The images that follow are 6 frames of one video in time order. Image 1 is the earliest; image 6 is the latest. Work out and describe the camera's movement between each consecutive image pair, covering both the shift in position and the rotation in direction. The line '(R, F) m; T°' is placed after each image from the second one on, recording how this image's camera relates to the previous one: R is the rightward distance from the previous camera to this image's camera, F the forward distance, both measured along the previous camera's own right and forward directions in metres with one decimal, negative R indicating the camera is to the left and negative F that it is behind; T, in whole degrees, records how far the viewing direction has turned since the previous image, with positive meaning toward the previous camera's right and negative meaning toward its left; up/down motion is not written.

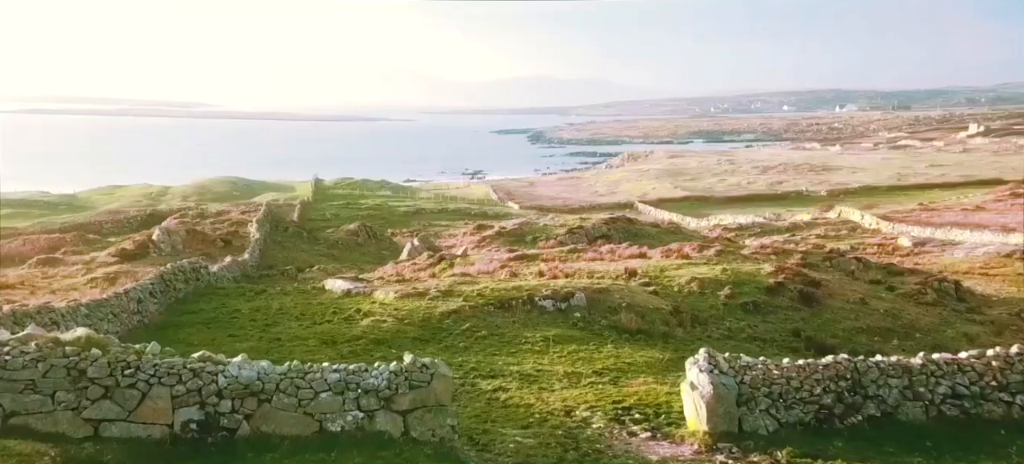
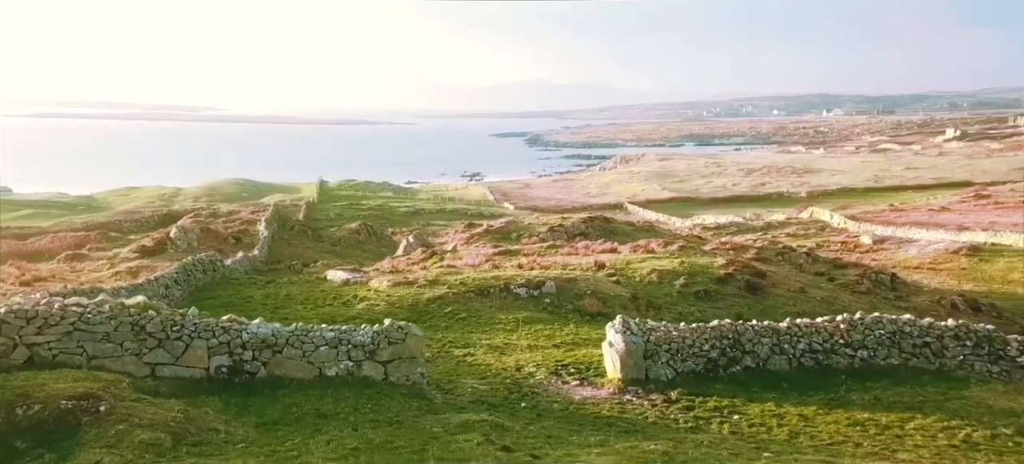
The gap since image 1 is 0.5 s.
(+0.8, -2.5) m; 0°
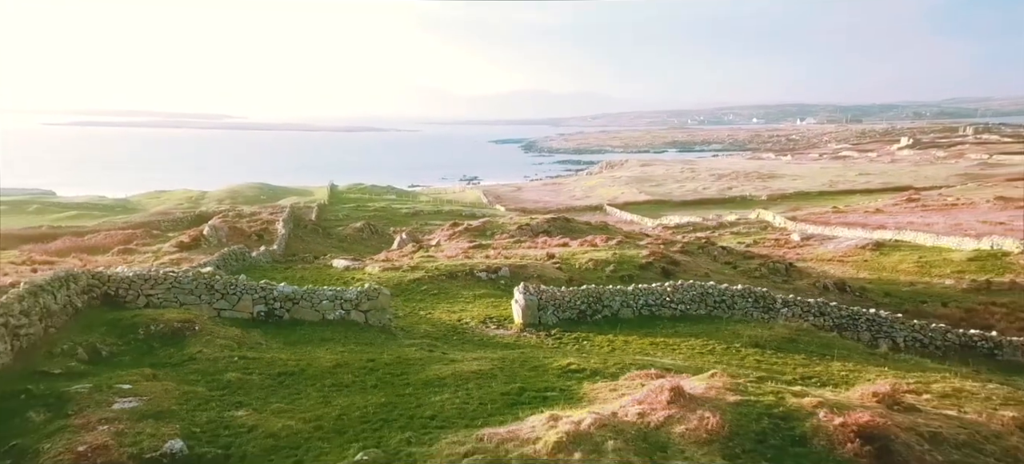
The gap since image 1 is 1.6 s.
(+1.9, -5.8) m; -1°
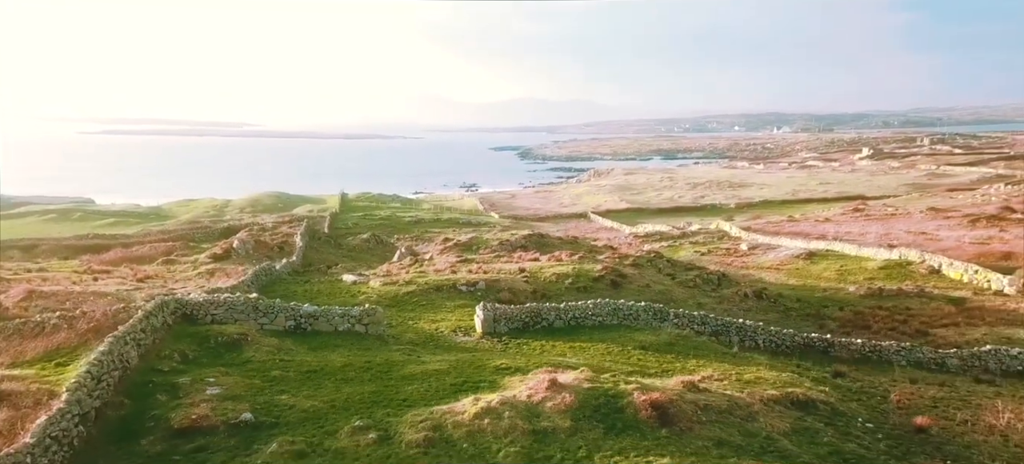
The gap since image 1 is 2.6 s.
(+1.7, -6.0) m; -1°
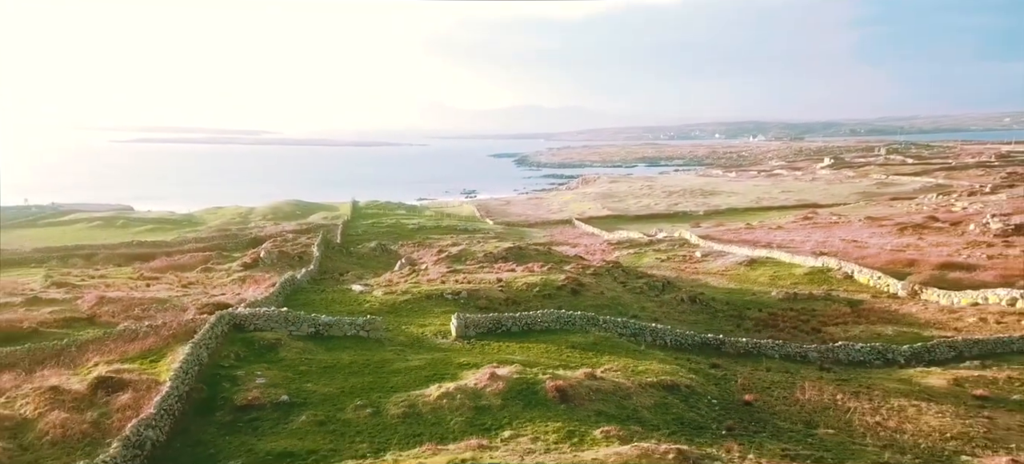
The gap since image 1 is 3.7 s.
(+2.1, -7.1) m; -1°
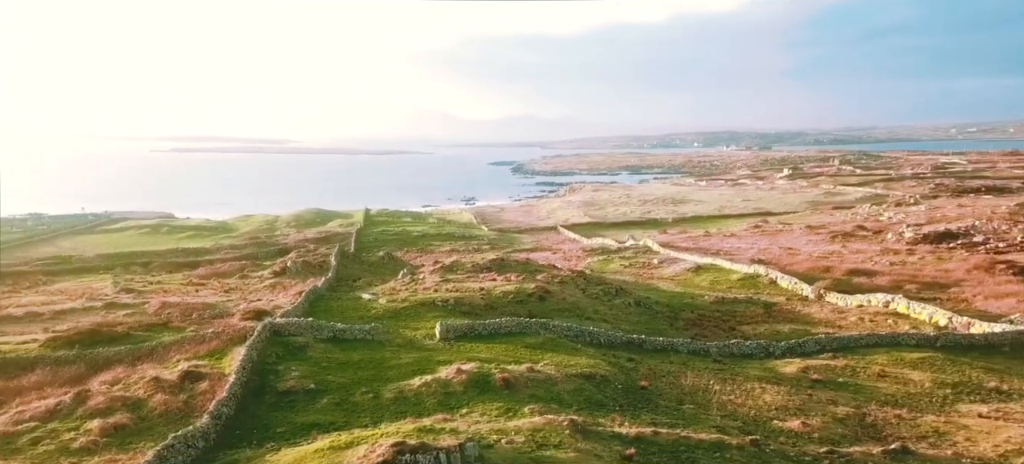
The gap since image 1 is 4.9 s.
(+2.6, -9.0) m; -1°
